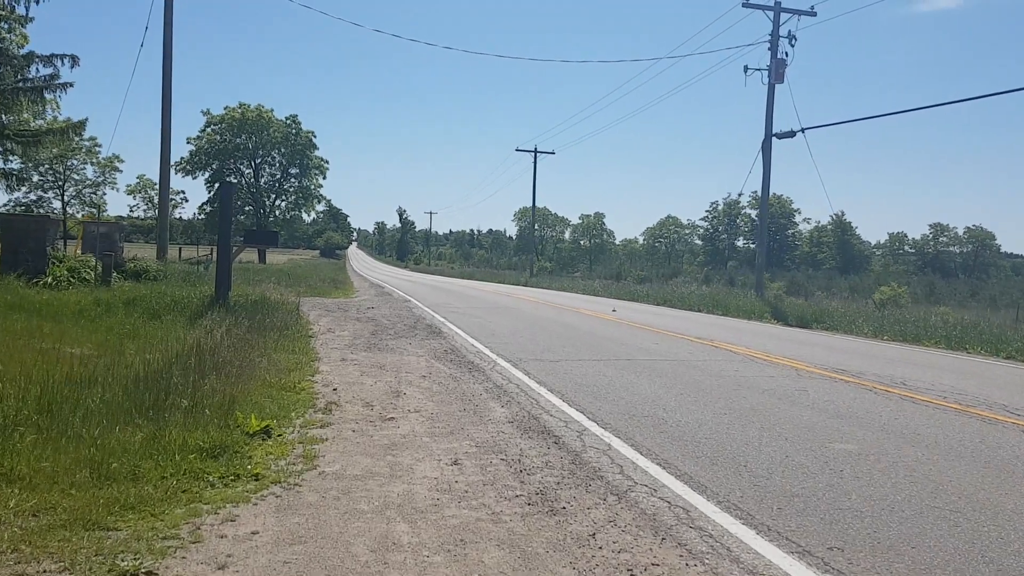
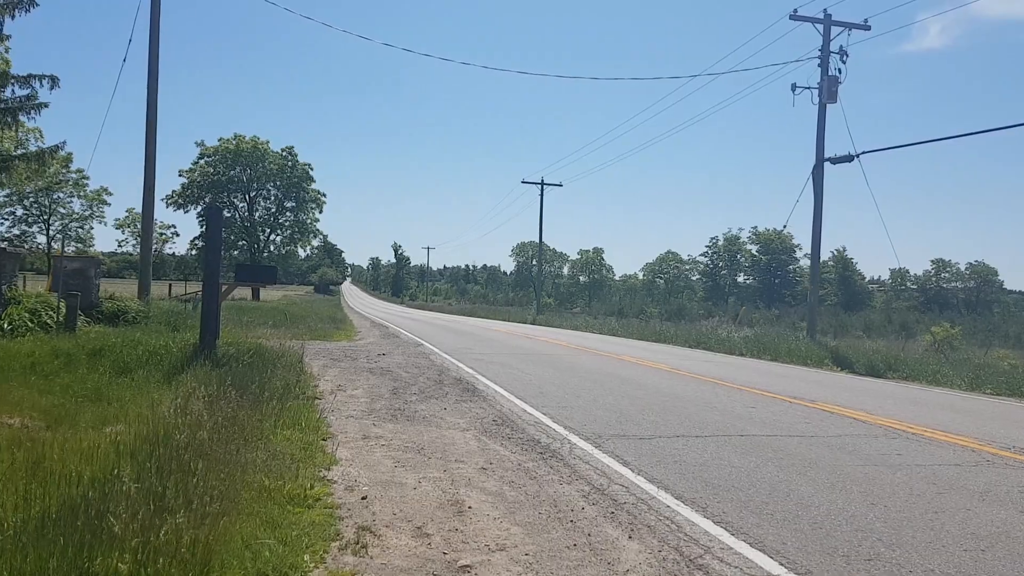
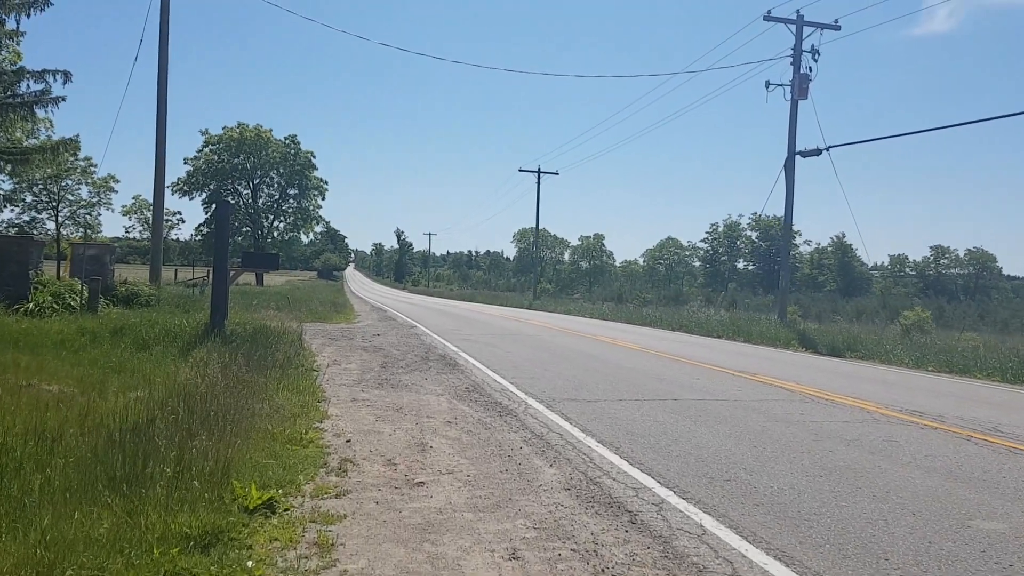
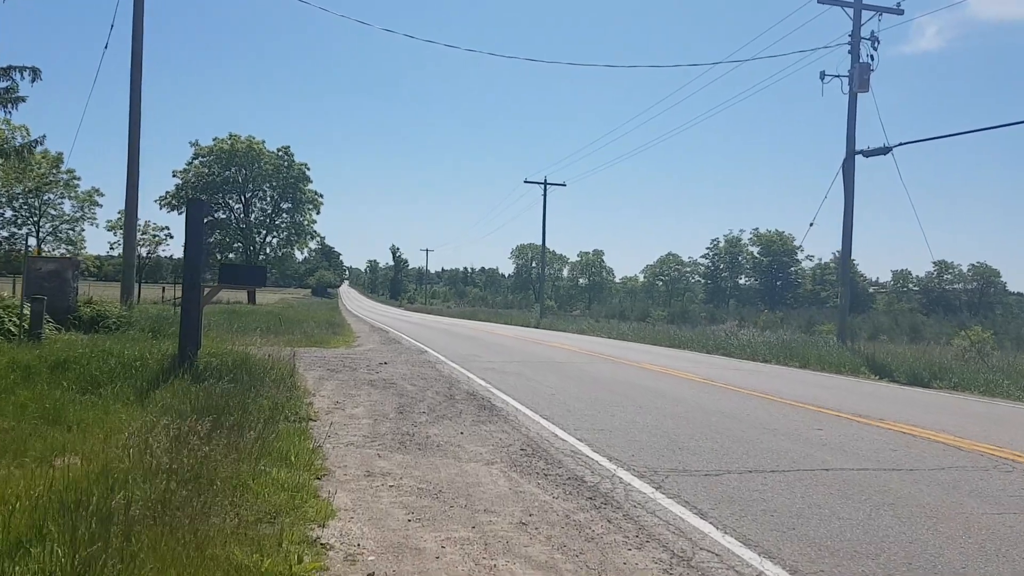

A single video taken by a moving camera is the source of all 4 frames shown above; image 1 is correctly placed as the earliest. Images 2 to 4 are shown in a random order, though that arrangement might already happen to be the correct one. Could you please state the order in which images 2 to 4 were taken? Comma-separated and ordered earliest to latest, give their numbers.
3, 2, 4
